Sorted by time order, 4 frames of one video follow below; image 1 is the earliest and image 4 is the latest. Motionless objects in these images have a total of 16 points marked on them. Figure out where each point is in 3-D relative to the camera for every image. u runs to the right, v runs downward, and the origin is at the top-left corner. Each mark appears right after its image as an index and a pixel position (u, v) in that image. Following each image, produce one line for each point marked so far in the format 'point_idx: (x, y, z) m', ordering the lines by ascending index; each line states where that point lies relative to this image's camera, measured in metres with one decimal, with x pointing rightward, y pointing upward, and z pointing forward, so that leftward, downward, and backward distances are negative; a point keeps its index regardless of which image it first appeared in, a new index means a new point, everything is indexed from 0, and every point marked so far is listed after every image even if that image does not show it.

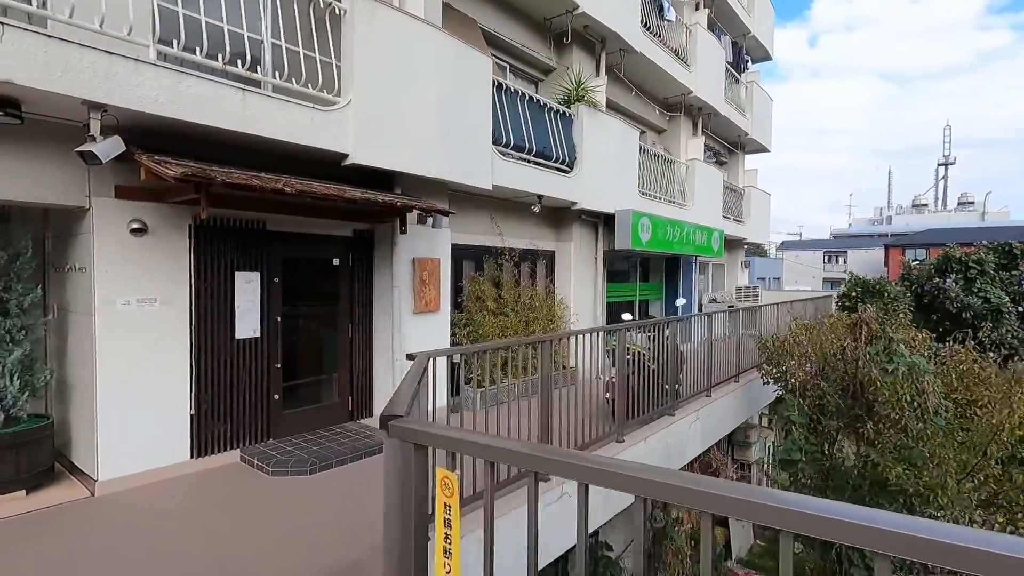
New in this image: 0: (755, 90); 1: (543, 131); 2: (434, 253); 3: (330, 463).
0: (+6.8, +5.6, +15.1) m
1: (+0.4, +2.2, +7.4) m
2: (-0.9, +0.4, +6.3) m
3: (-1.6, -1.6, +4.9) m
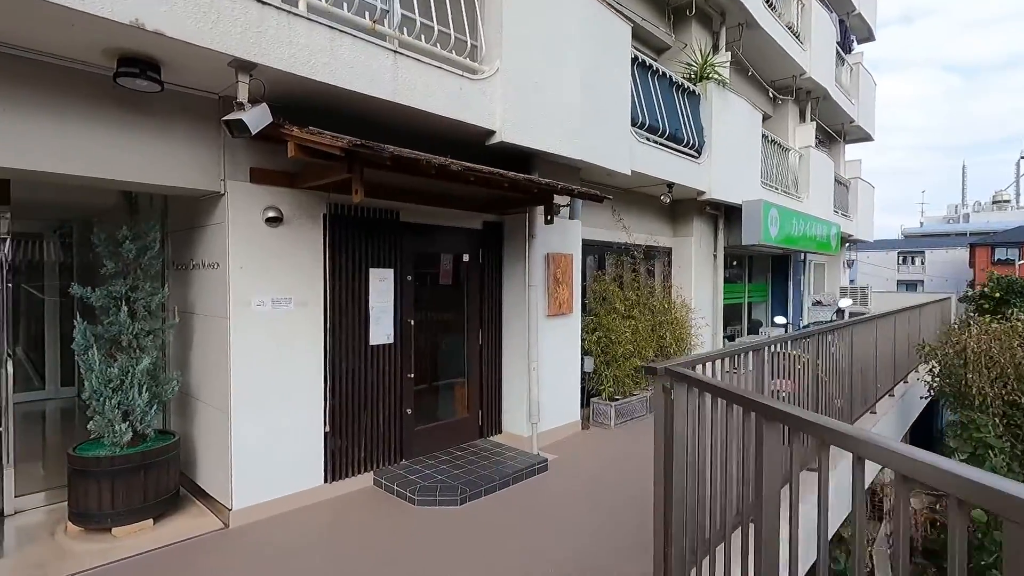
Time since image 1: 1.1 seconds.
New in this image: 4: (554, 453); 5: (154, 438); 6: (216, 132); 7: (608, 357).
0: (+8.9, +5.5, +13.7) m
1: (+2.0, +2.2, +6.6) m
2: (+0.6, +0.4, +5.6) m
3: (-0.3, -1.6, +4.2) m
4: (+0.4, -1.6, +5.2) m
5: (-2.5, -1.0, +3.7) m
6: (-1.9, +1.0, +3.5) m
7: (+1.1, -0.8, +6.2) m
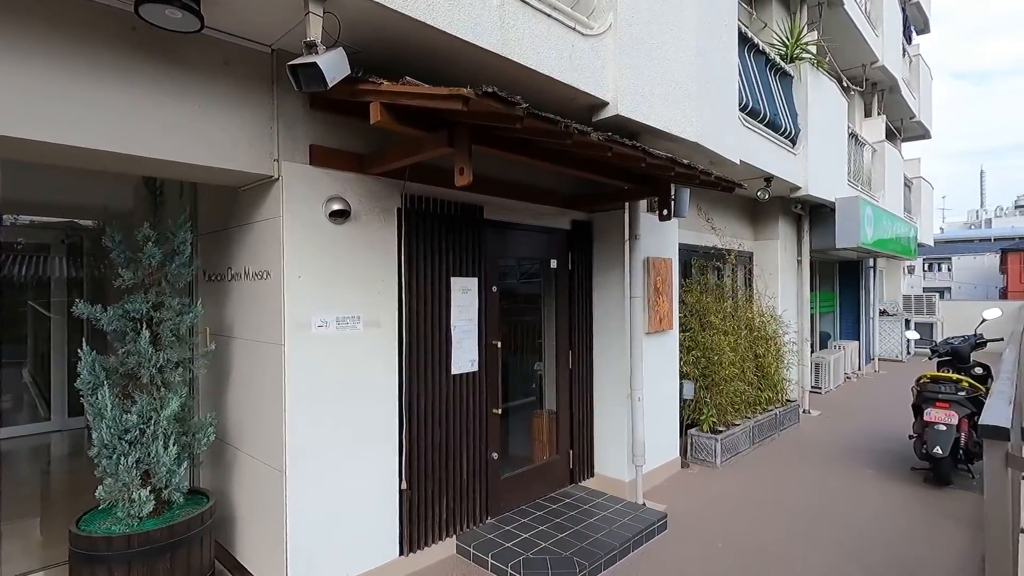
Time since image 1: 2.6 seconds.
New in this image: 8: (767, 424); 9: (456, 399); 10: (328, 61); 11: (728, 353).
0: (+9.8, +5.3, +12.8) m
1: (+2.7, +2.1, +5.7) m
2: (+1.3, +0.3, +4.7) m
3: (+0.5, -1.7, +3.2) m
4: (+1.2, -1.7, +4.2) m
5: (-1.7, -1.1, +2.8) m
6: (-1.2, +0.9, +2.6) m
7: (+1.9, -0.9, +5.2) m
8: (+2.7, -1.5, +5.8) m
9: (-0.4, -0.7, +3.4) m
10: (-0.7, +0.9, +2.1) m
11: (+2.1, -0.6, +5.3) m
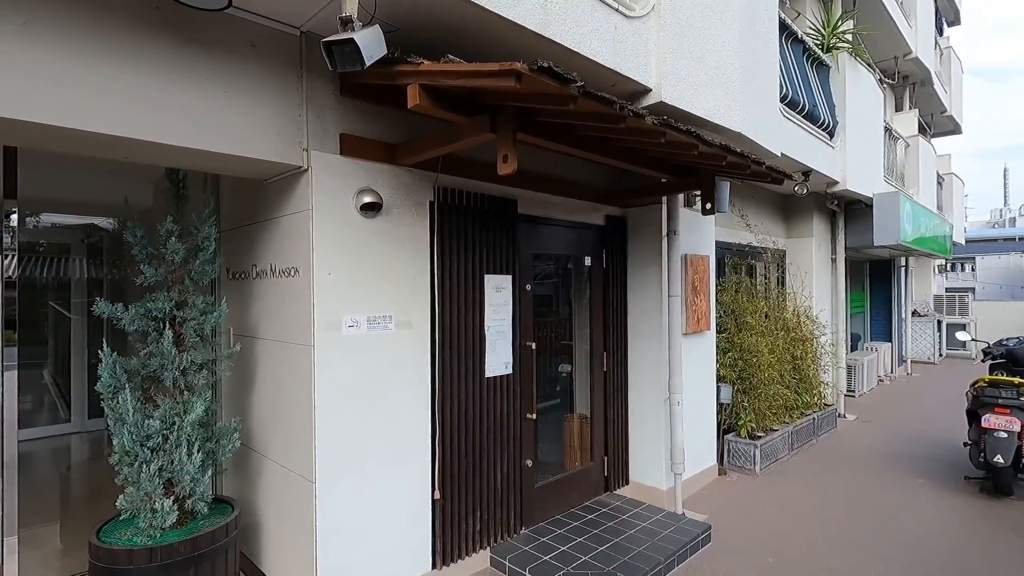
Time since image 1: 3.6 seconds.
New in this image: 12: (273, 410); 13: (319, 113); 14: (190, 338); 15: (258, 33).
0: (+10.2, +5.3, +12.4) m
1: (+3.0, +2.1, +5.5) m
2: (+1.6, +0.3, +4.5) m
3: (+0.7, -1.6, +3.0) m
4: (+1.4, -1.7, +4.0) m
5: (-1.5, -1.1, +2.7) m
6: (-1.0, +0.9, +2.5) m
7: (+2.2, -0.9, +5.0) m
8: (+3.0, -1.4, +5.5) m
9: (-0.1, -0.7, +3.2) m
10: (-0.5, +0.9, +1.9) m
11: (+2.4, -0.6, +5.0) m
12: (-1.2, -0.6, +2.8) m
13: (-0.9, +0.8, +2.5) m
14: (-1.6, -0.2, +2.6) m
15: (-1.1, +1.1, +2.3) m
